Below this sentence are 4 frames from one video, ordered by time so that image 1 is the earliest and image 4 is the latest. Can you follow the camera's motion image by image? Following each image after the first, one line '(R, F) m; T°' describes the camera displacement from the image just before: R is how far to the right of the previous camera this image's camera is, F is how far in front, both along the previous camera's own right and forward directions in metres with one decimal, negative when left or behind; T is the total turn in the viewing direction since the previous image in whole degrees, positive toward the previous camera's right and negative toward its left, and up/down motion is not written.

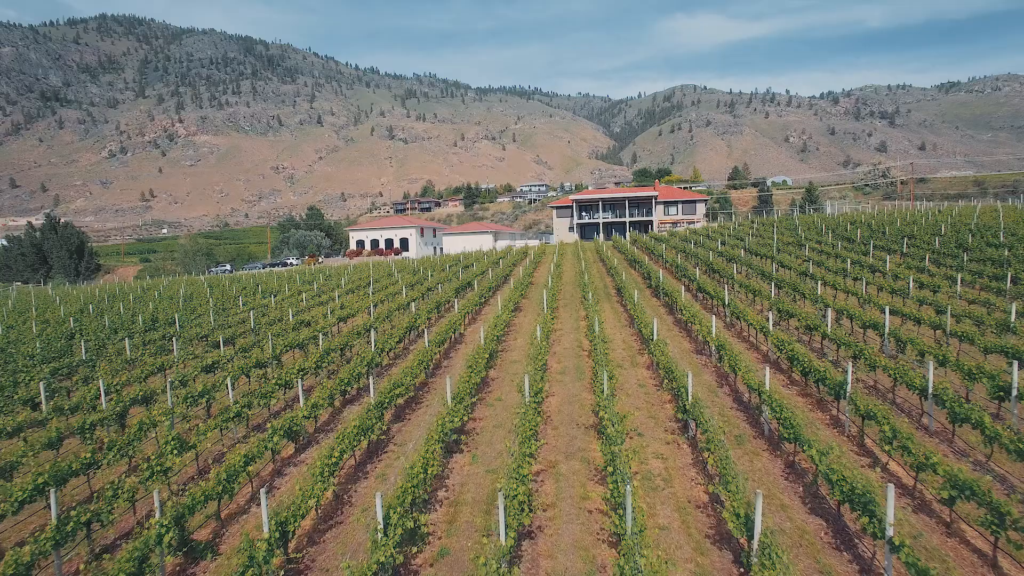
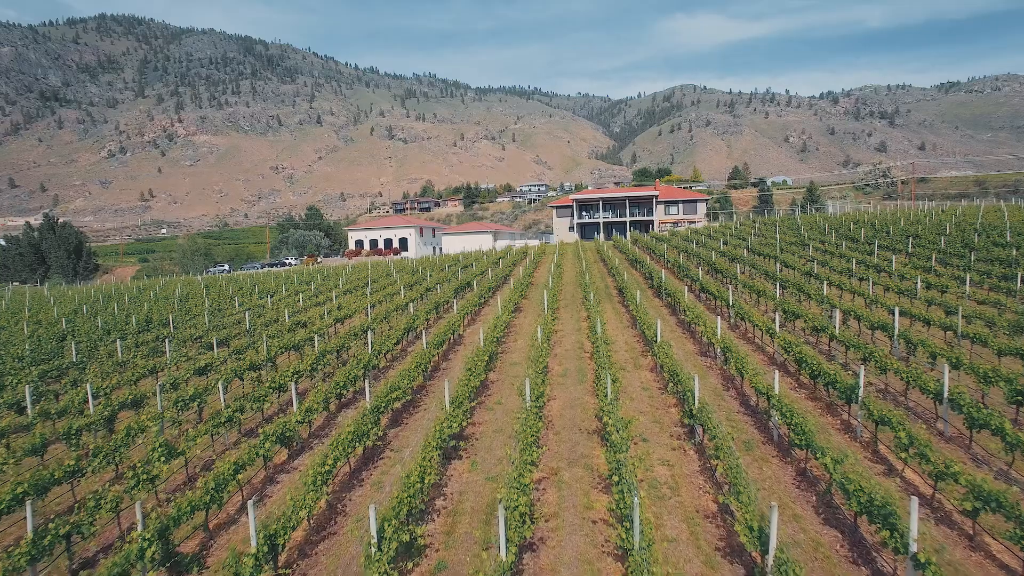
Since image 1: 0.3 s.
(0.0, +0.4) m; 0°
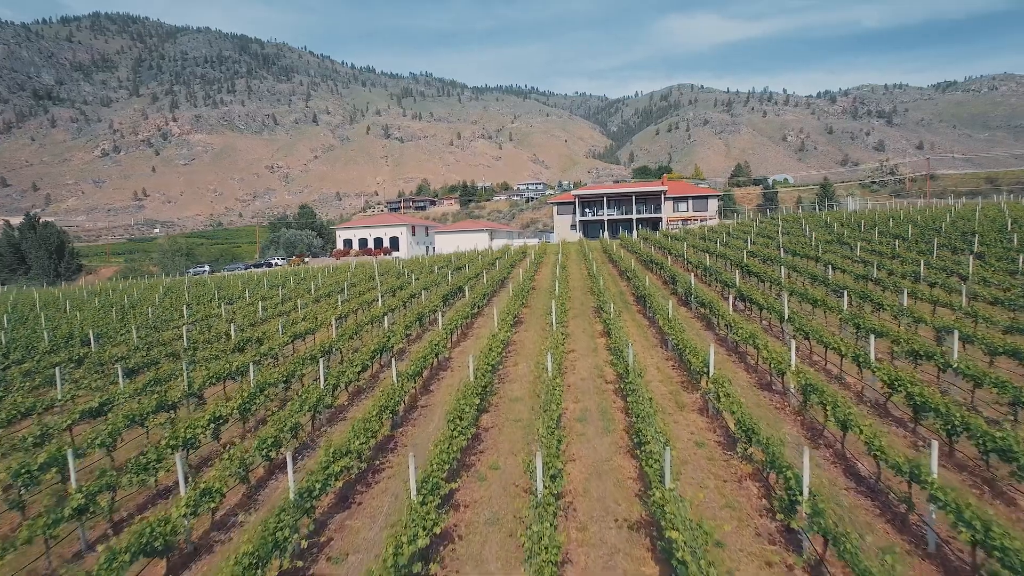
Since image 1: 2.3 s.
(-0.1, +4.2) m; 0°
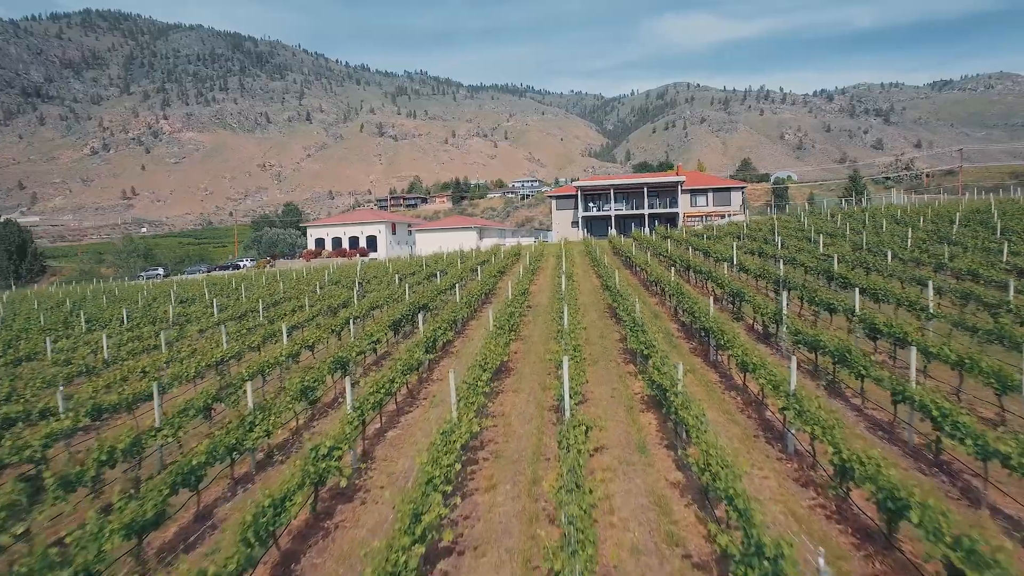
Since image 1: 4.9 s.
(+0.3, +8.0) m; 0°
